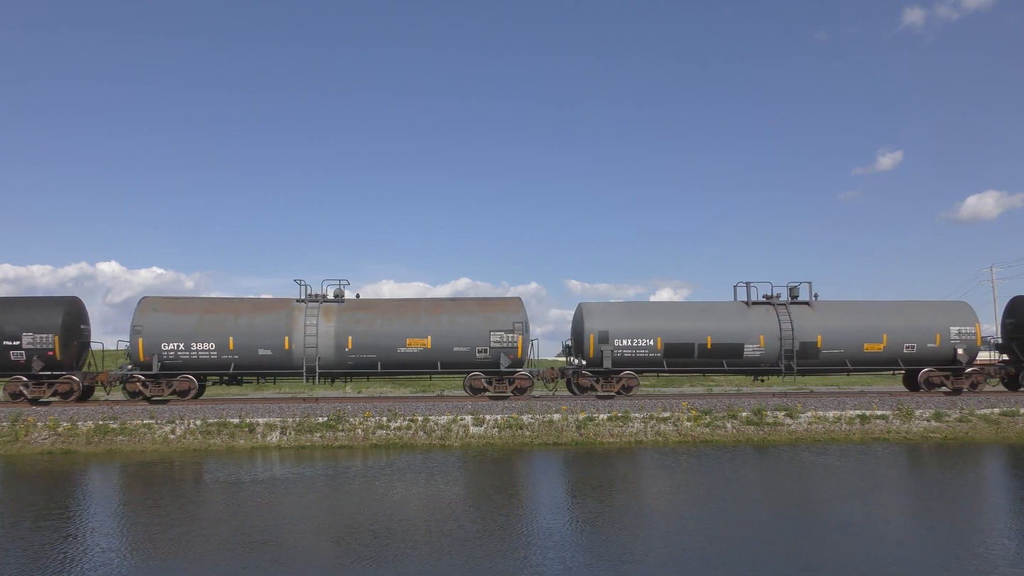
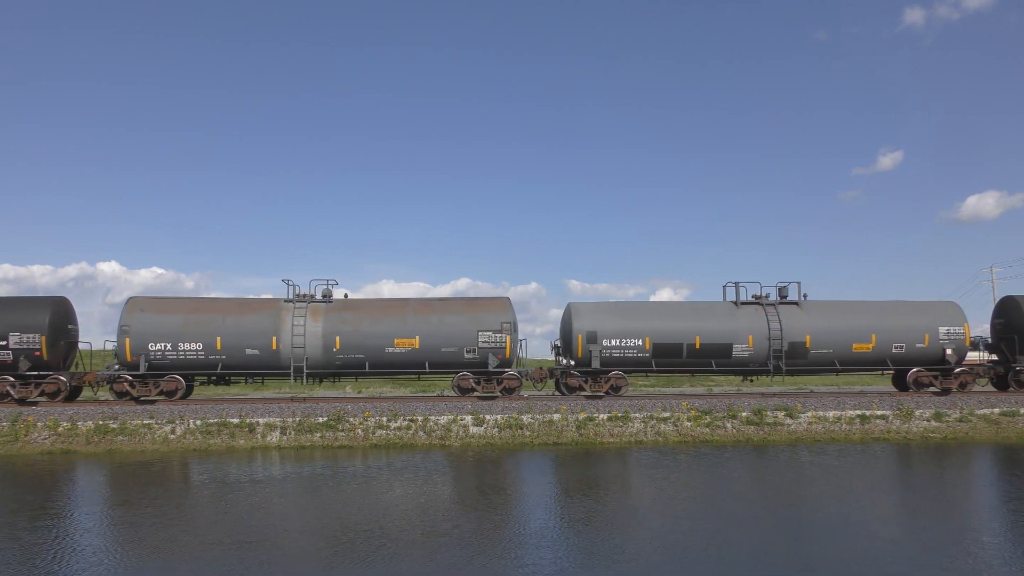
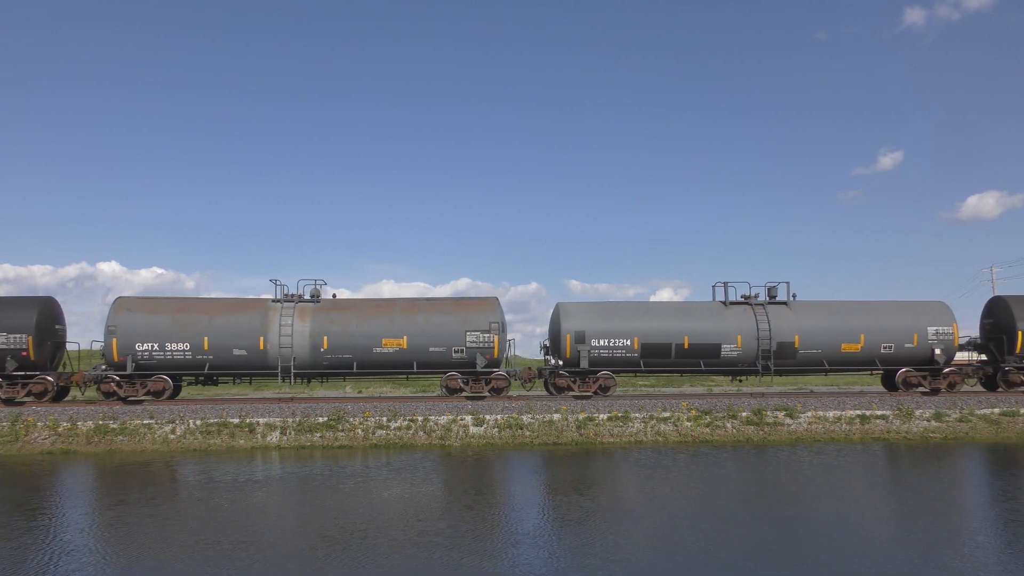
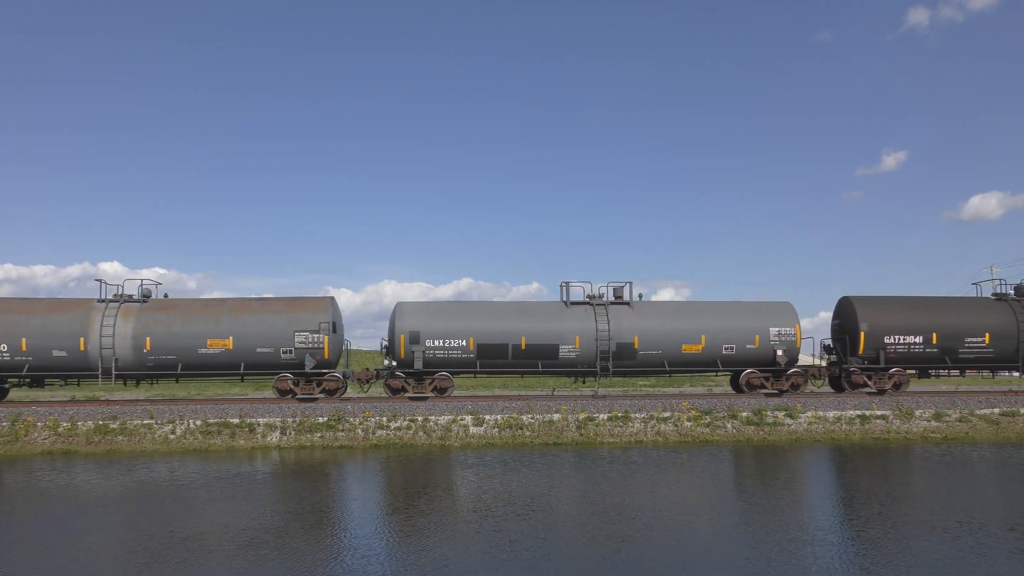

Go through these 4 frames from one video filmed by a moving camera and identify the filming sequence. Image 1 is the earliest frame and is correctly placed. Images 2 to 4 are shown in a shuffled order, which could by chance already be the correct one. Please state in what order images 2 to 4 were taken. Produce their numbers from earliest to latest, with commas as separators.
2, 3, 4
